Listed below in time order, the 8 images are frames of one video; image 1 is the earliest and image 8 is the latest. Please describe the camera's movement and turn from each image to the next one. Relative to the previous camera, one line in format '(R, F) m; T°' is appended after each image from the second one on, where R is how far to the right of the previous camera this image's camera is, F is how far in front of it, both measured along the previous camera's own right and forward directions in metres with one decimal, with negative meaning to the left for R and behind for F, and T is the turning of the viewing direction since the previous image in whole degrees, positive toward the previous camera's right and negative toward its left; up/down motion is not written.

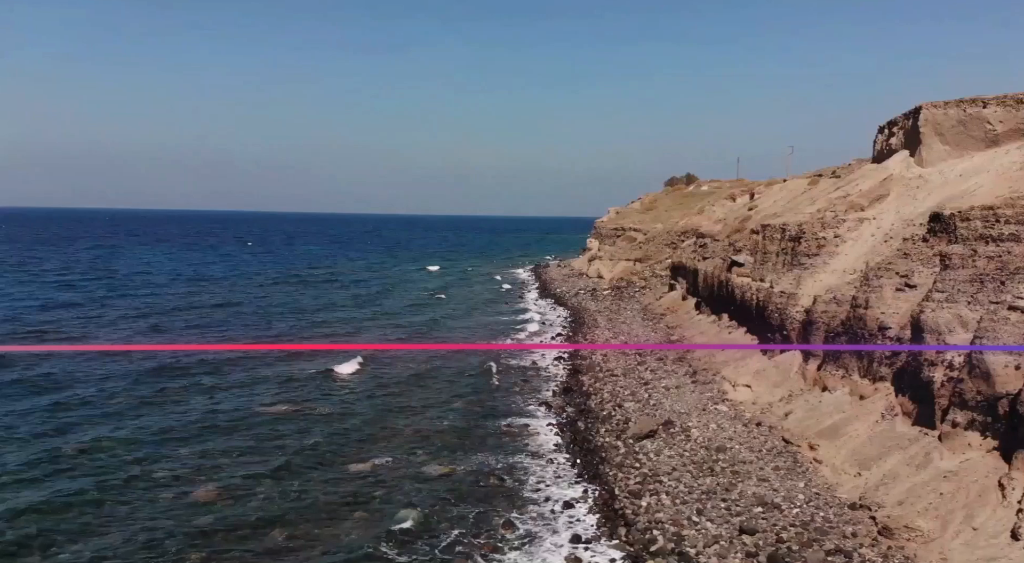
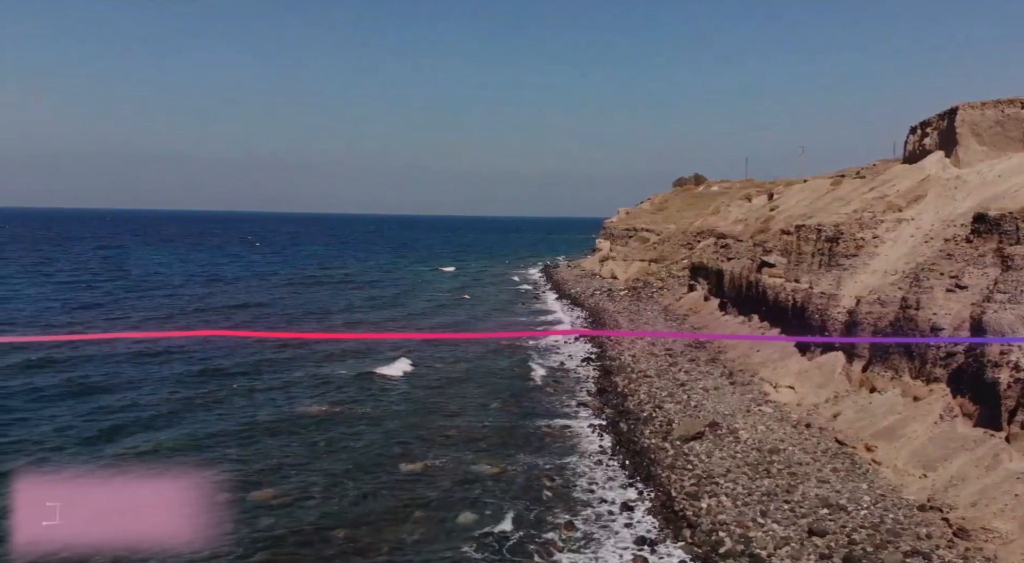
(-1.1, 0.0) m; 0°
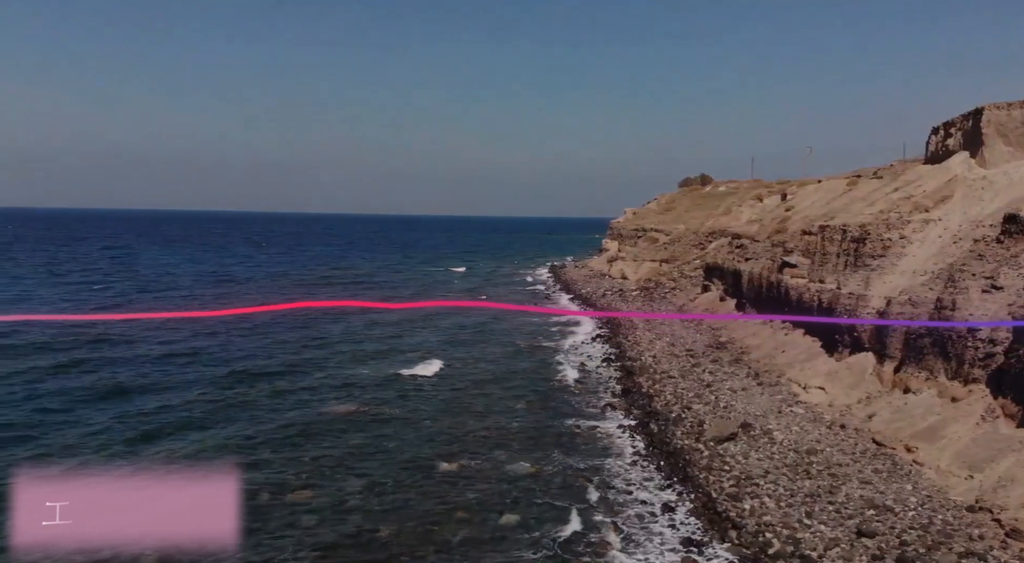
(-0.8, 0.0) m; 0°
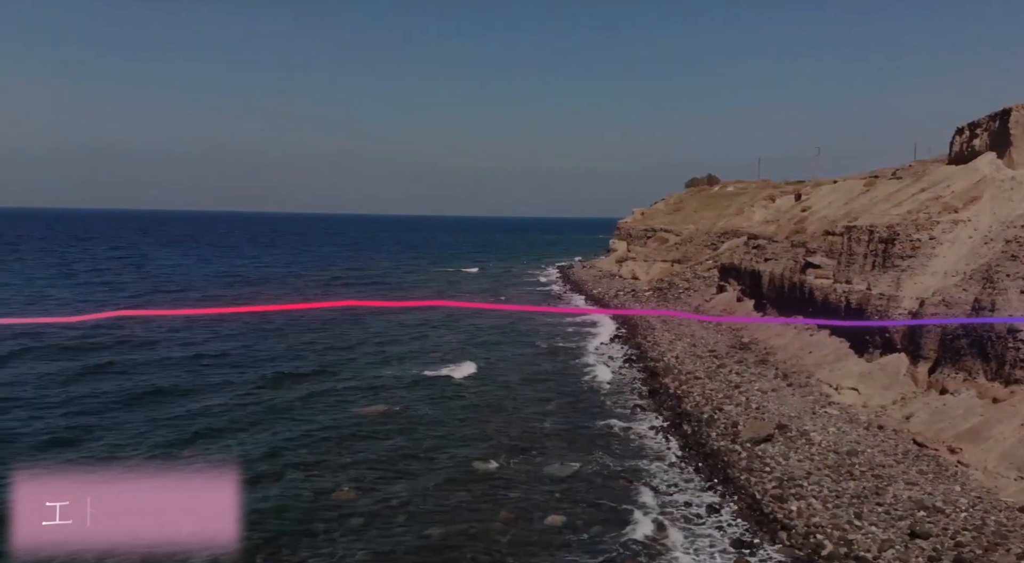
(-0.8, 0.0) m; 0°
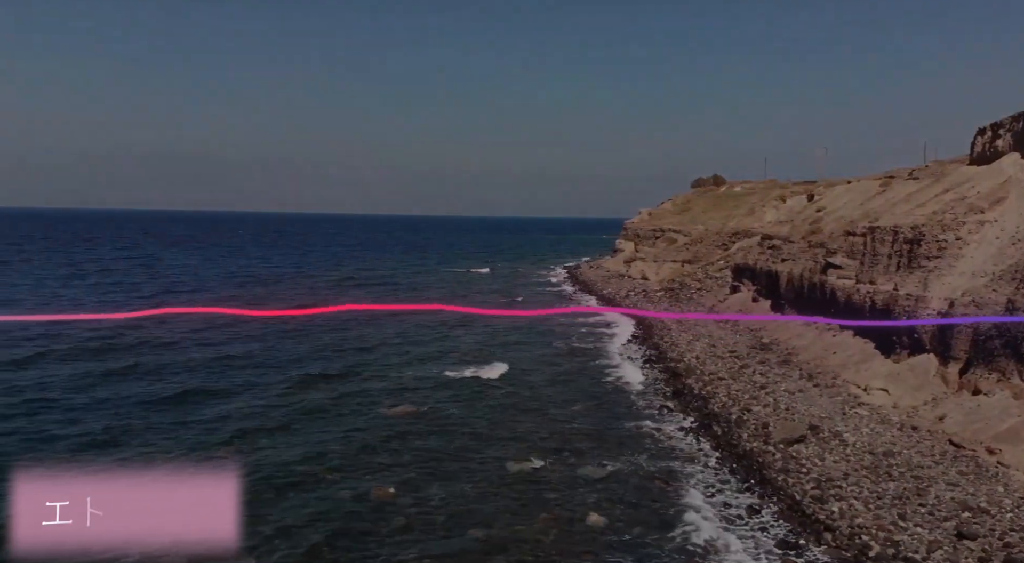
(-0.7, 0.0) m; 0°
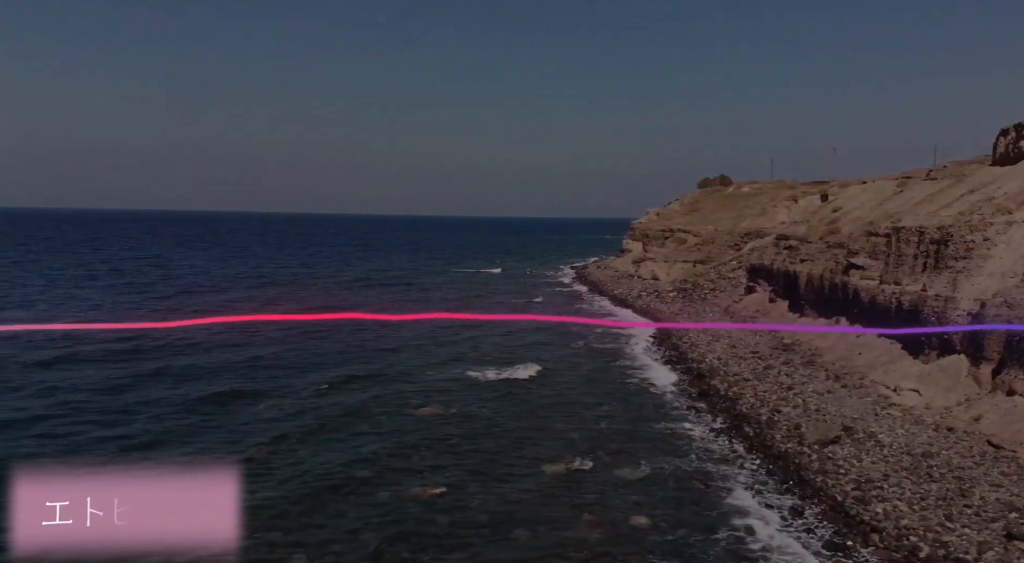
(-0.8, 0.0) m; 0°
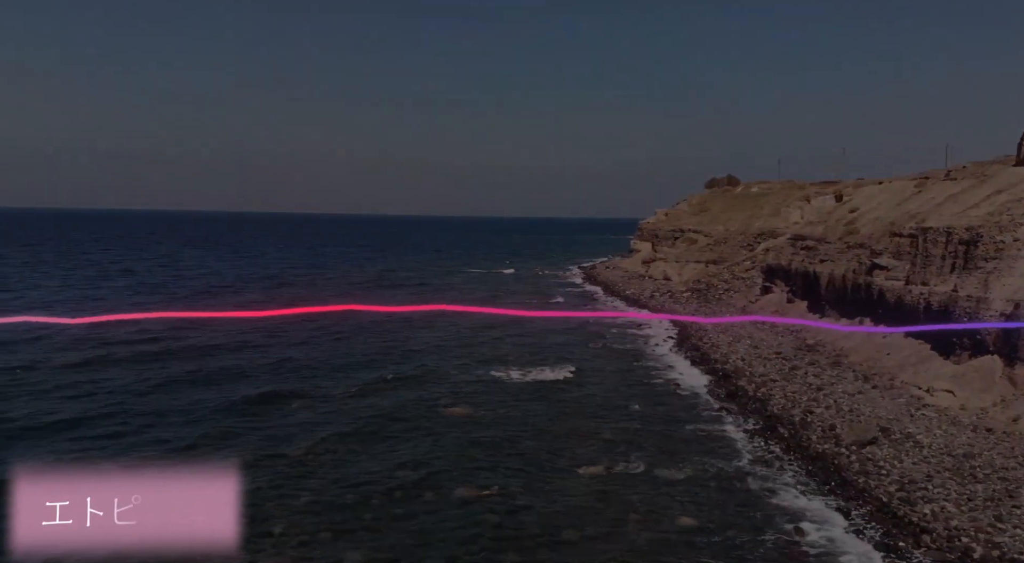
(-0.8, 0.0) m; 0°
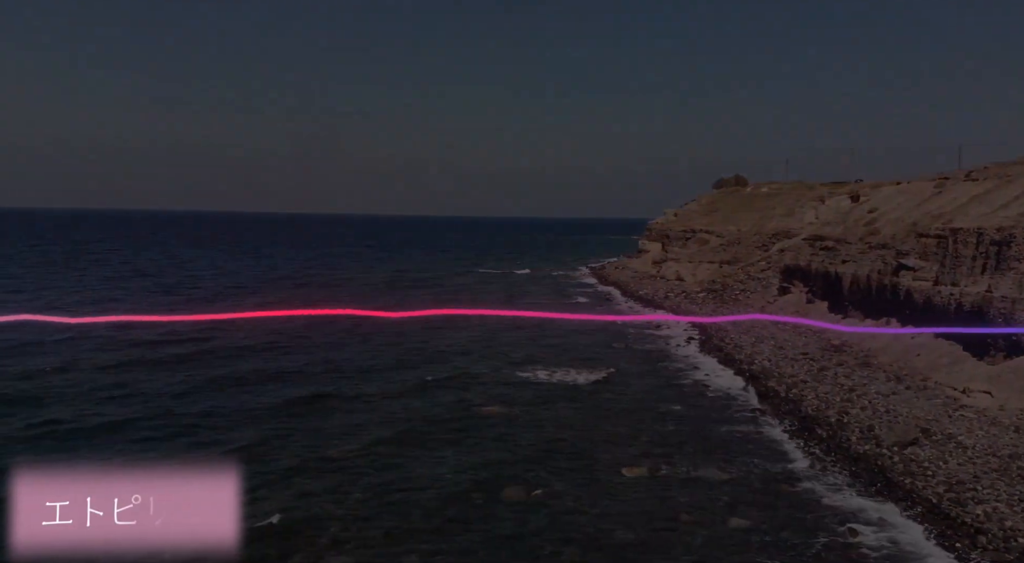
(-0.9, 0.0) m; 0°
